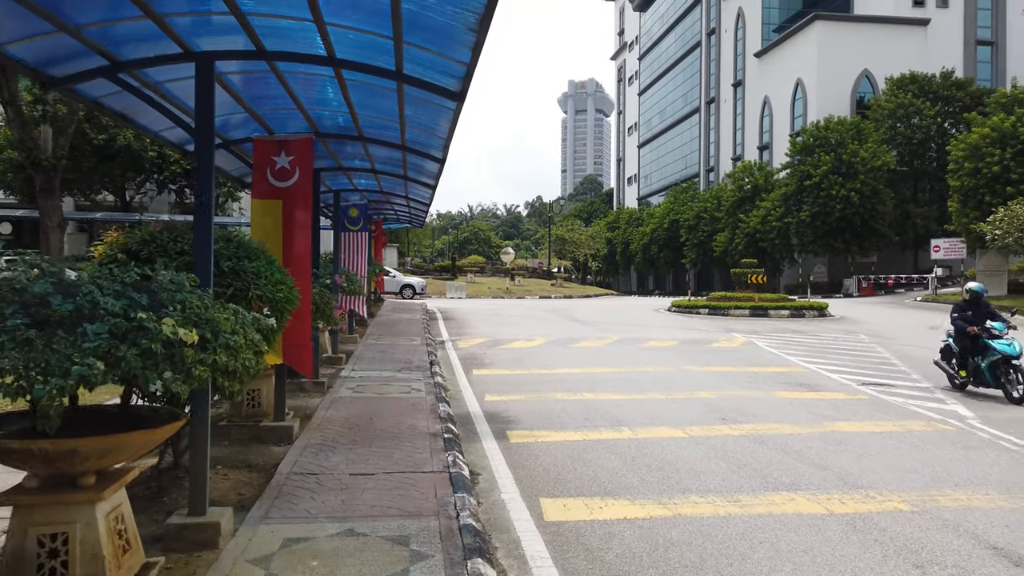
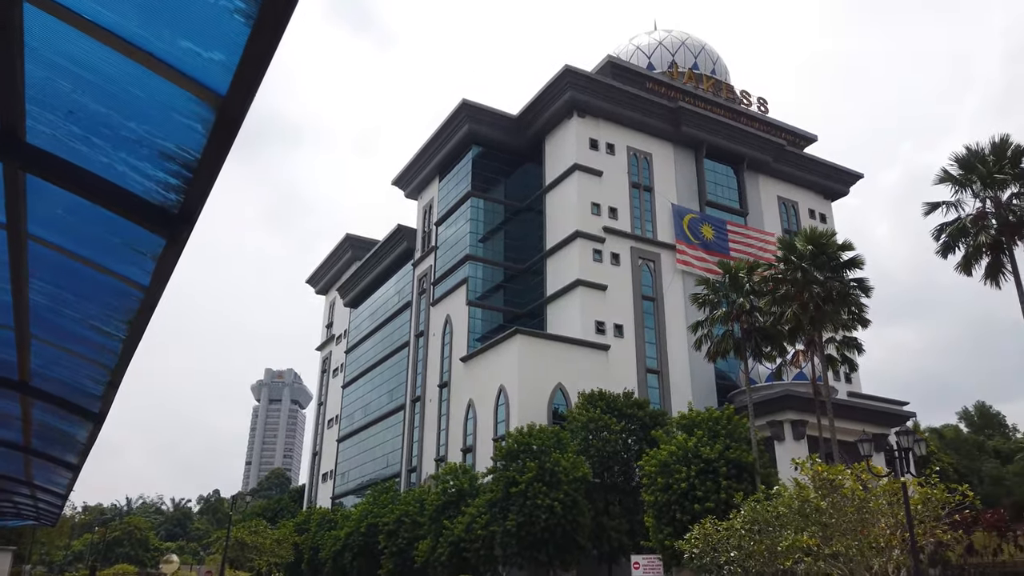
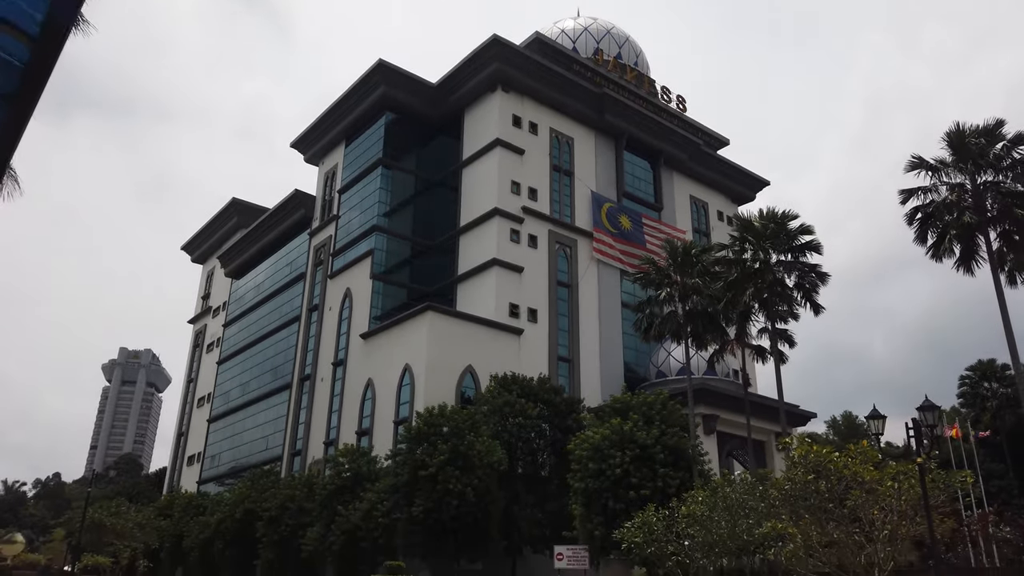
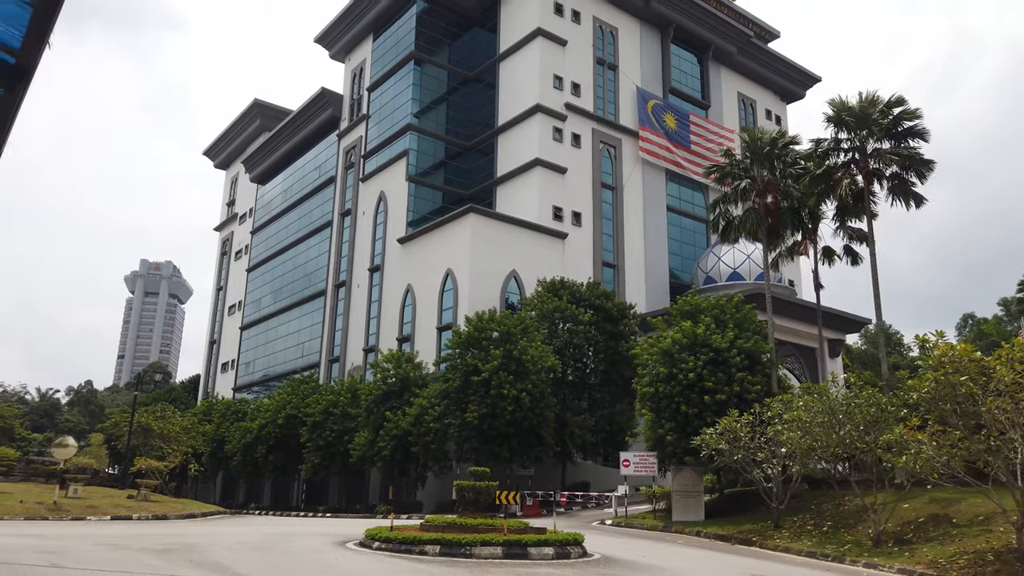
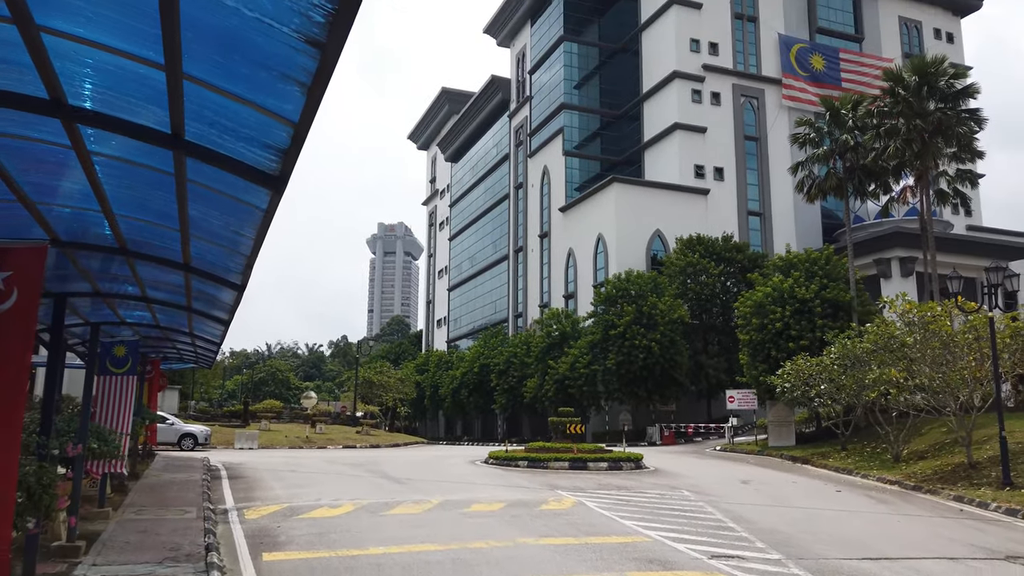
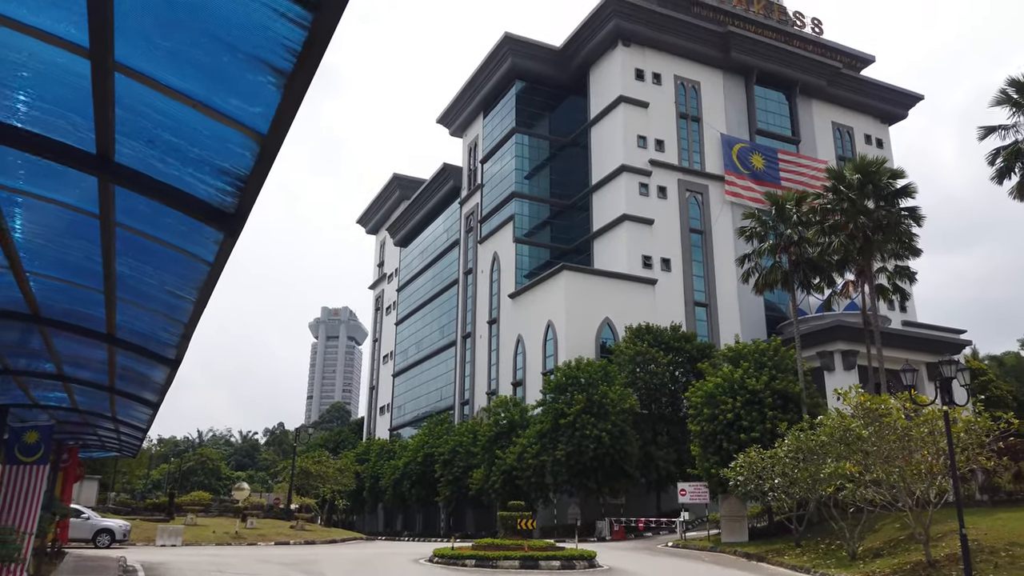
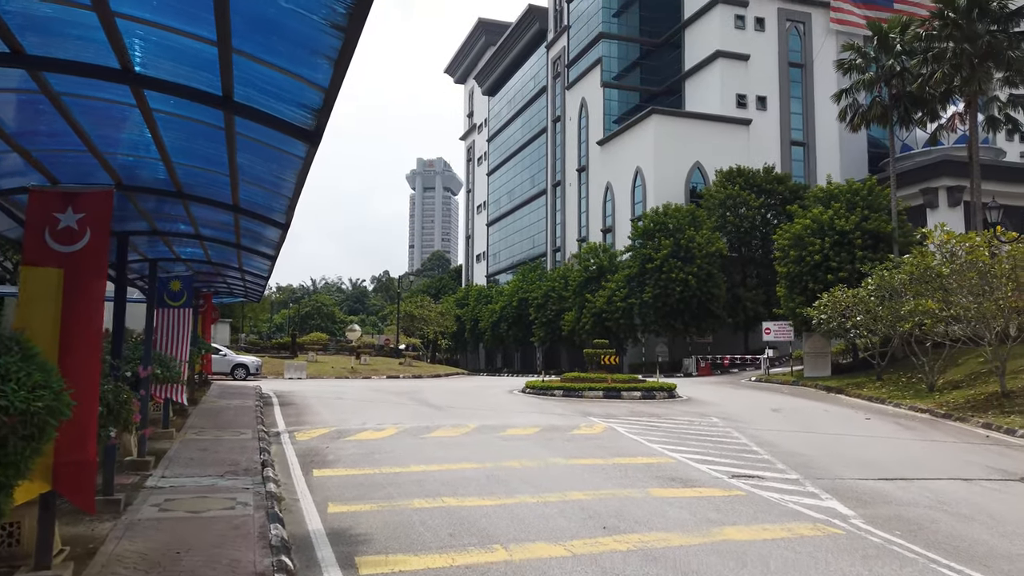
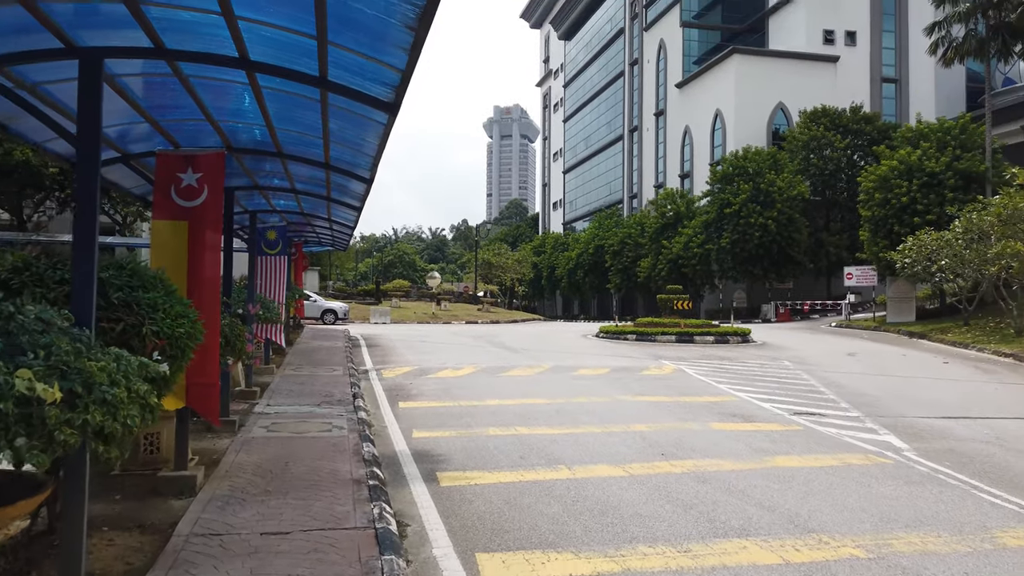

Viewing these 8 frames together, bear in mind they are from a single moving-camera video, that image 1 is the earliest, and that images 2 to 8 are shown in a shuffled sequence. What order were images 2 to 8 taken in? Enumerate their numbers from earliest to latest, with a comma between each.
8, 7, 5, 6, 2, 3, 4
